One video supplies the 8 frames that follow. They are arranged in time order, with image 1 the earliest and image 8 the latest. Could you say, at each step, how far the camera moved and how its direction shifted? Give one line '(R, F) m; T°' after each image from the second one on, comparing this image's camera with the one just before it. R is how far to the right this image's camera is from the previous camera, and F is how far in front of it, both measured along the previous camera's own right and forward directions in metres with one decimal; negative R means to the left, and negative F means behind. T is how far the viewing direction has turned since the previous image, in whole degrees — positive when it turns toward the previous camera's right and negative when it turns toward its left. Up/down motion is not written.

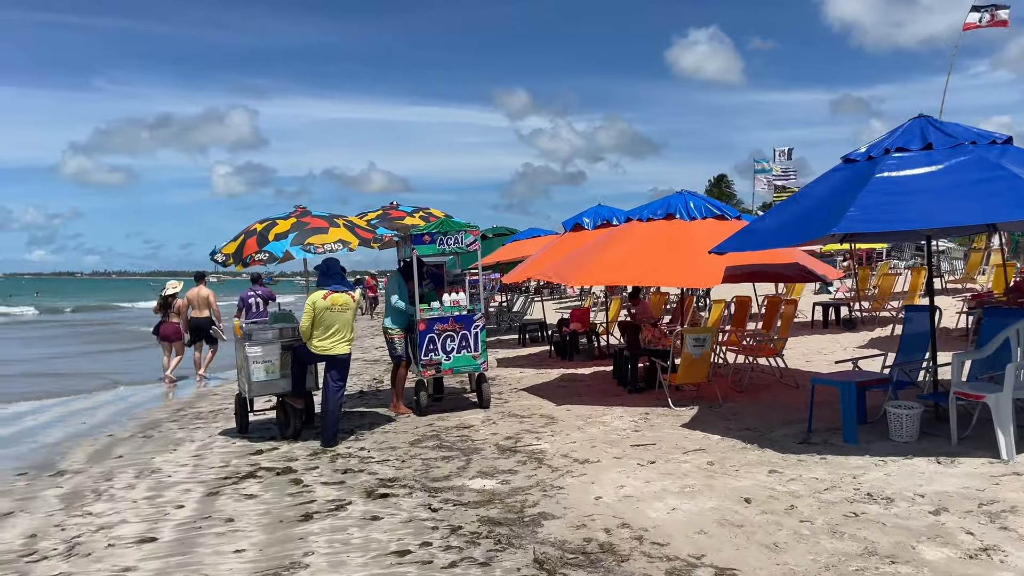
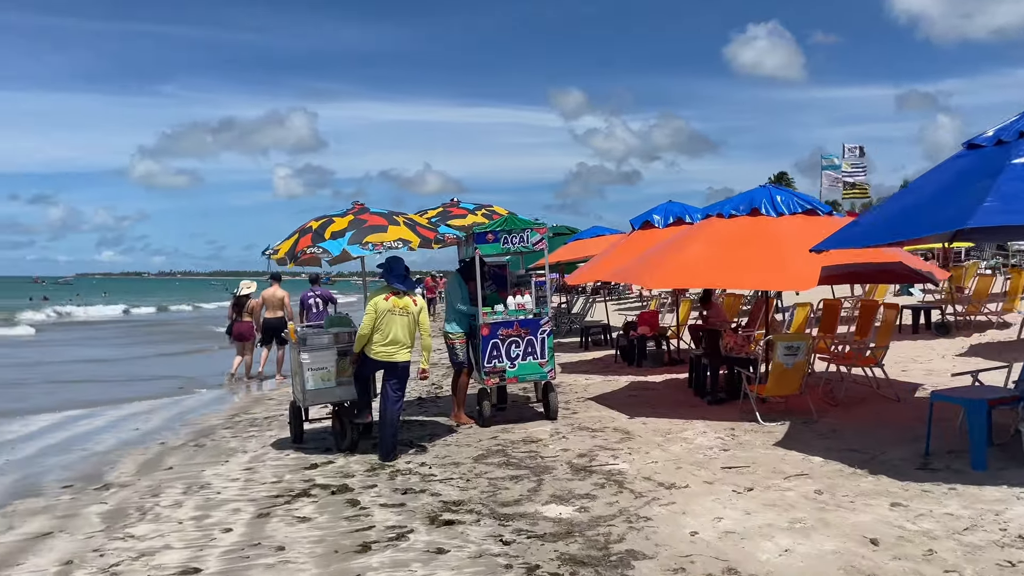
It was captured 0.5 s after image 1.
(-0.2, +0.6) m; -4°
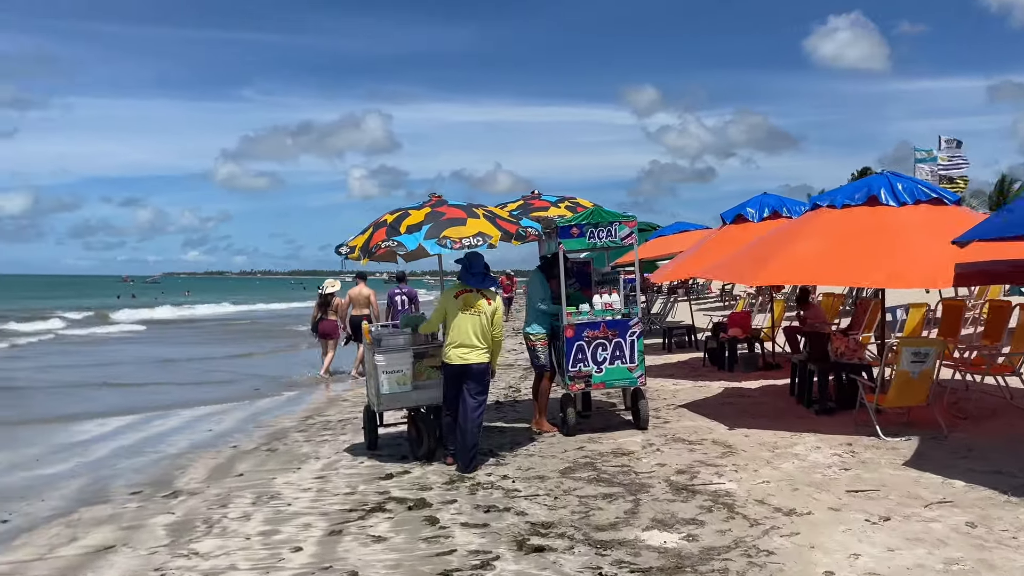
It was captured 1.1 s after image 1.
(-0.1, +0.5) m; -5°
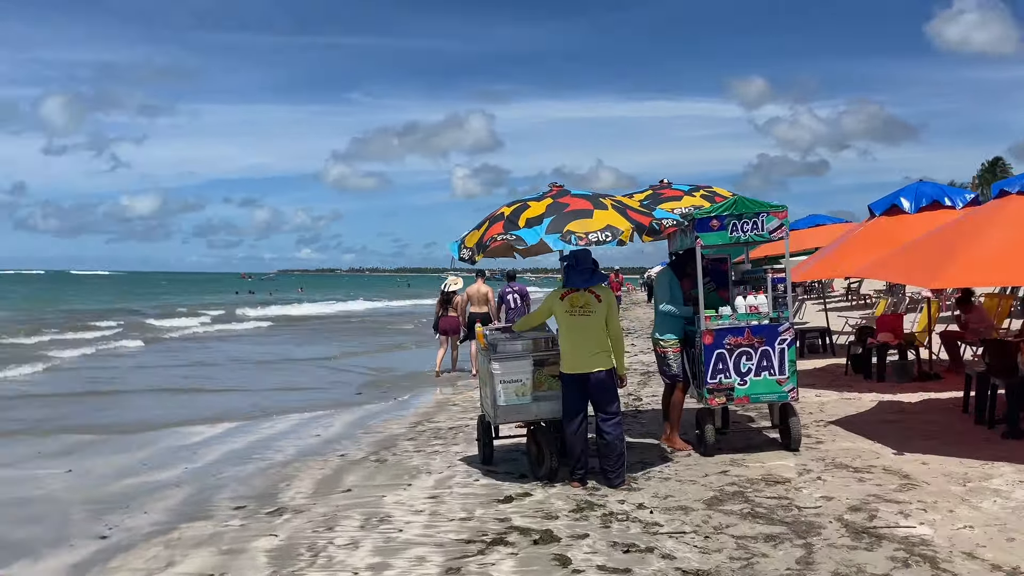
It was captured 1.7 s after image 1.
(-0.2, +0.7) m; -7°
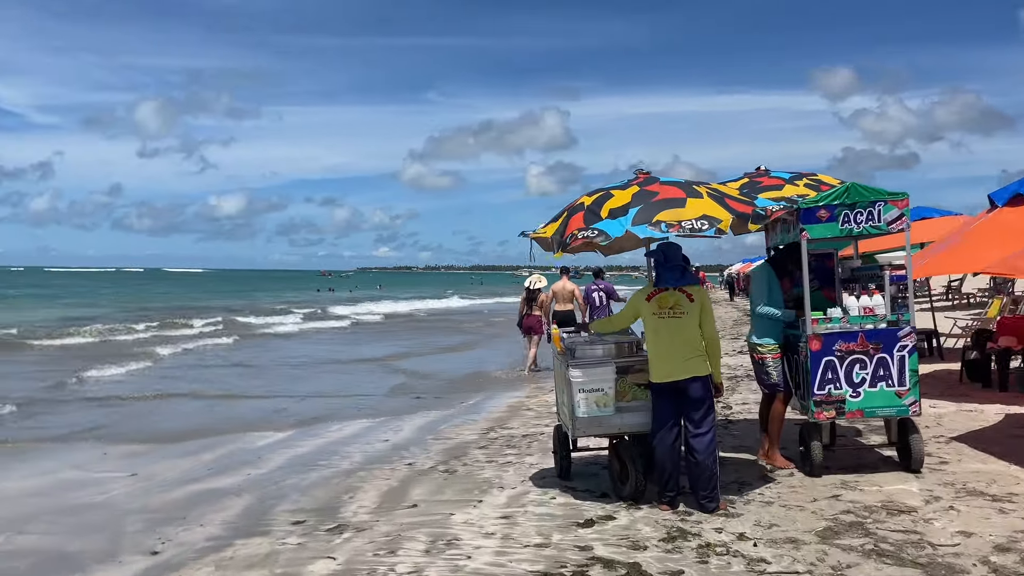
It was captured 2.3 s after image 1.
(0.0, +0.5) m; -5°
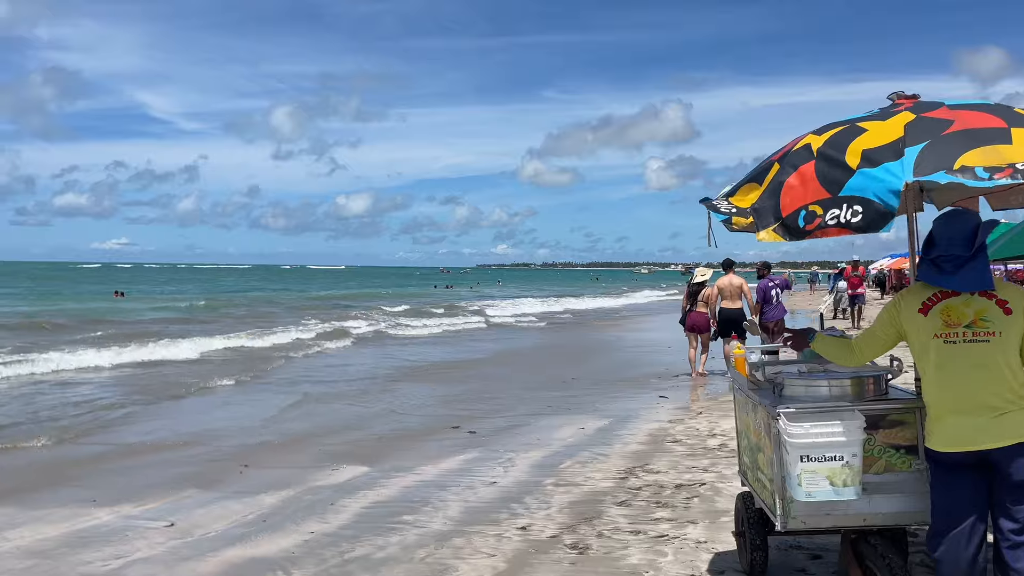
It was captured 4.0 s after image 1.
(-0.2, +1.8) m; -8°
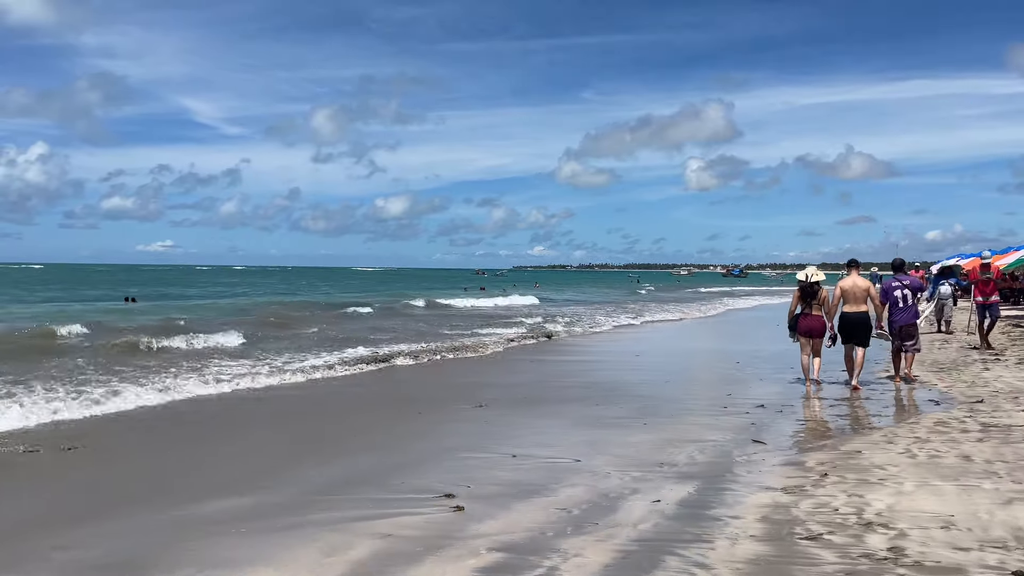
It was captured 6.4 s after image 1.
(0.0, +2.5) m; -3°
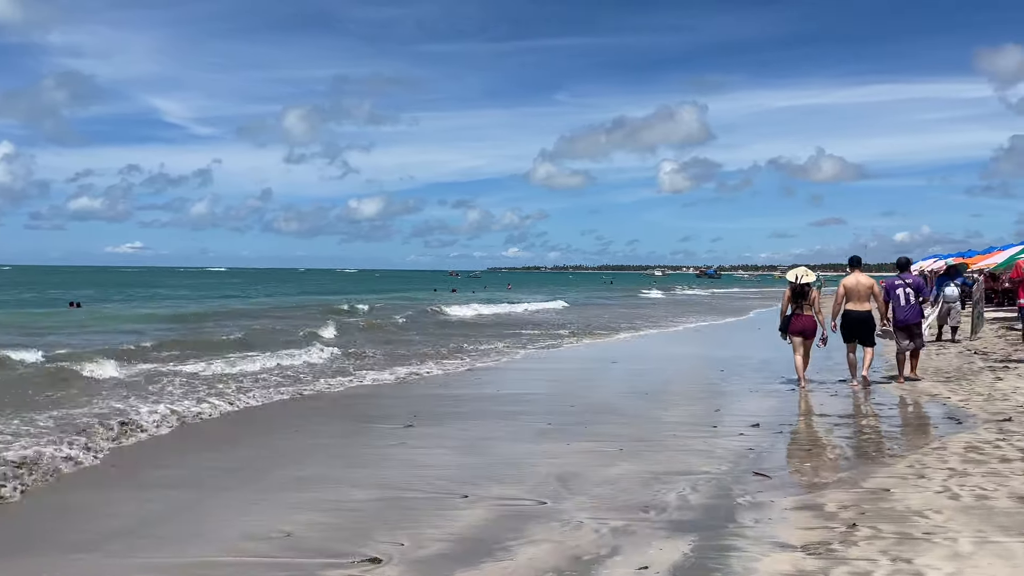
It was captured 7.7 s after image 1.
(+0.2, +1.3) m; +2°
